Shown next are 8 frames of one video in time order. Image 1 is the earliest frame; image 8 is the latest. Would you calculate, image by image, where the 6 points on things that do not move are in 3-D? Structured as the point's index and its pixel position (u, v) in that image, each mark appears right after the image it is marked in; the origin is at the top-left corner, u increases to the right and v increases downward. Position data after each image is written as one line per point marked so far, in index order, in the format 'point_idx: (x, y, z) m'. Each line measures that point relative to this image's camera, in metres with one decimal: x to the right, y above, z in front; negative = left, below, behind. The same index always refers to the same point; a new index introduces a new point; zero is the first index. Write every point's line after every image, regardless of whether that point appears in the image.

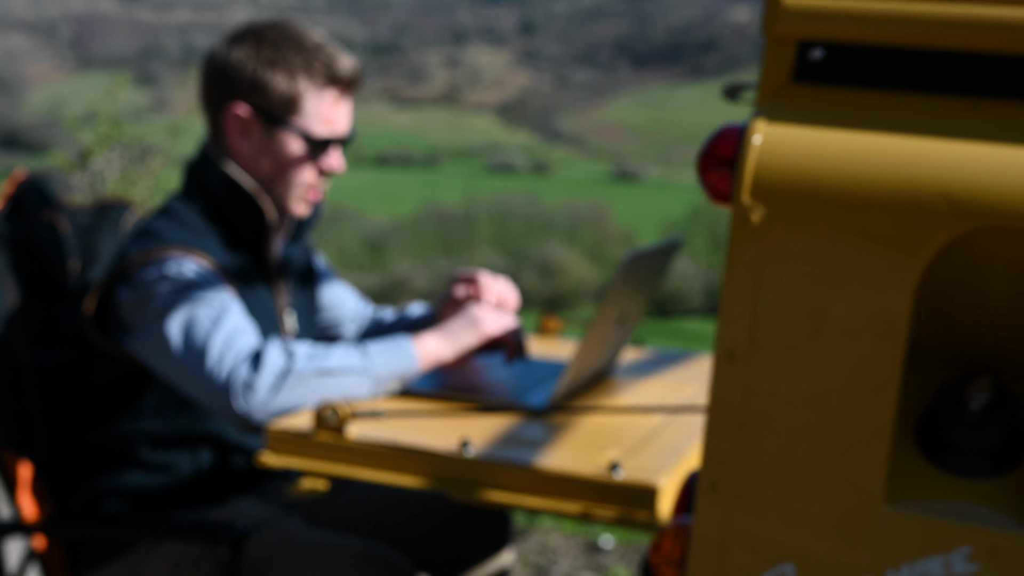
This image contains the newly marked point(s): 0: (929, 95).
0: (+0.3, +0.1, +0.9) m
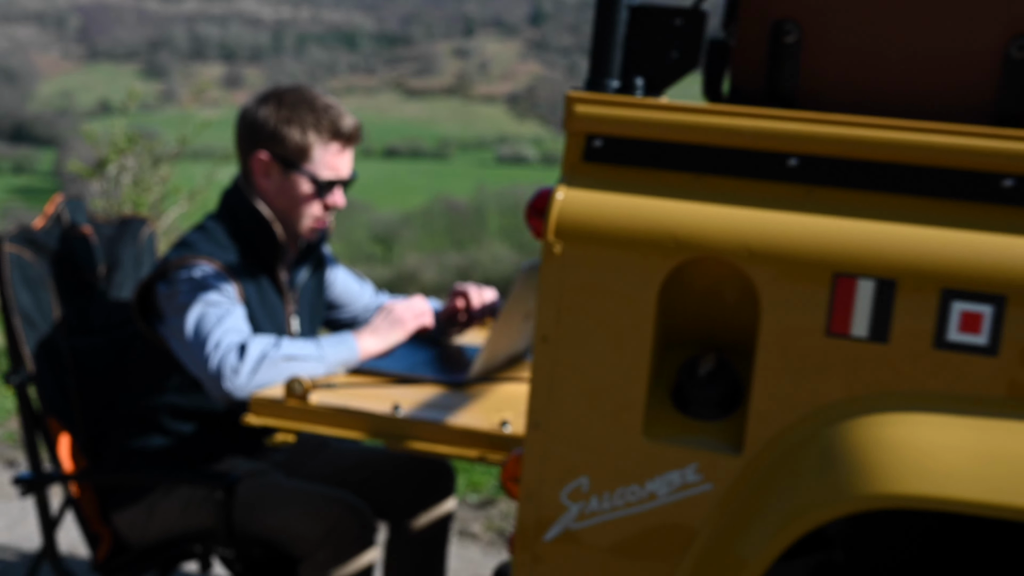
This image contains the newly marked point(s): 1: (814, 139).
0: (+0.1, +0.1, +1.3) m
1: (+0.3, +0.1, +1.2) m
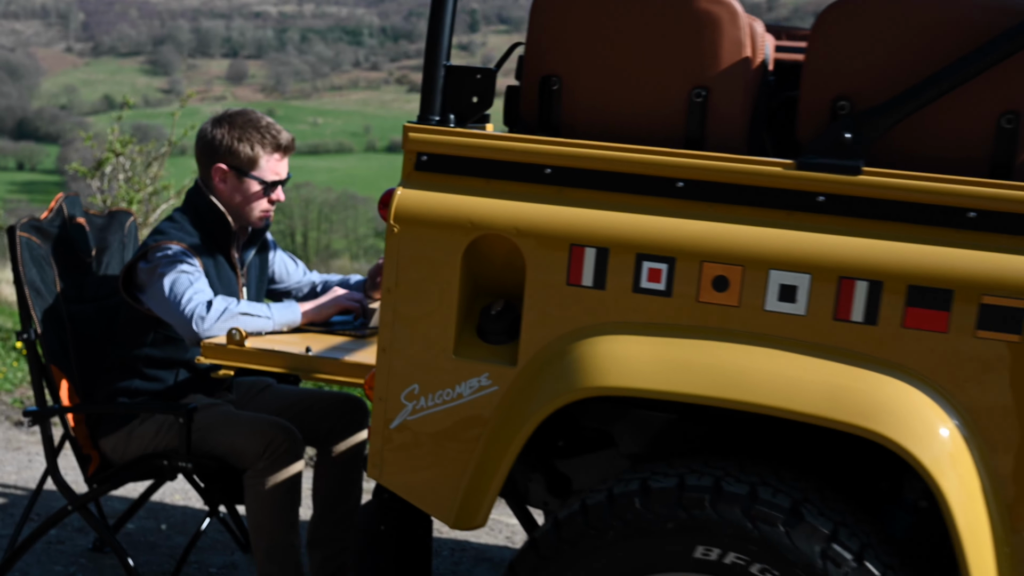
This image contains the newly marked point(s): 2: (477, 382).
0: (-0.1, +0.2, +1.9) m
1: (+0.1, +0.2, +1.9) m
2: (0.0, -0.1, +1.9) m
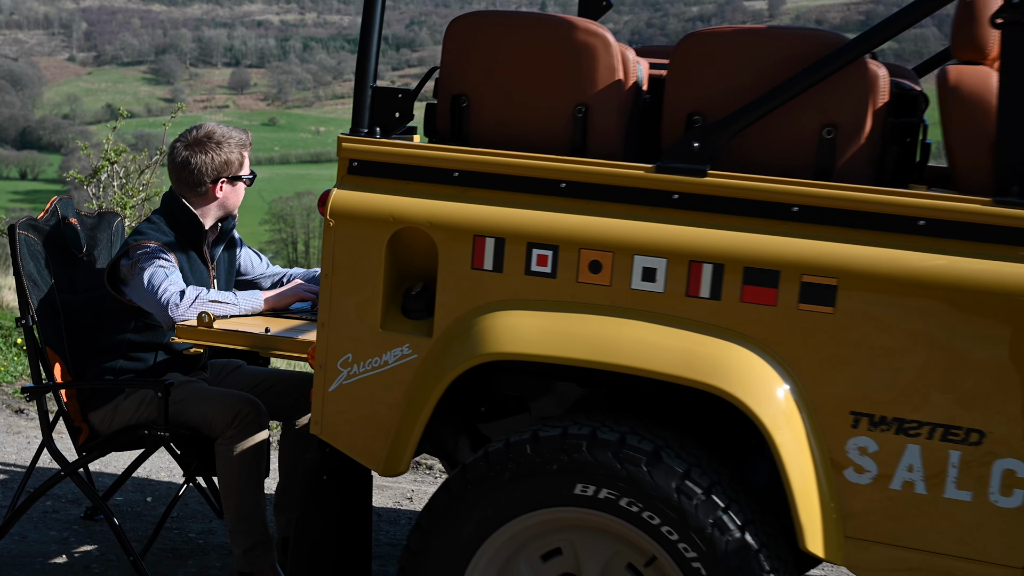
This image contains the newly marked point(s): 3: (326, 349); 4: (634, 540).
0: (-0.2, +0.2, +2.3) m
1: (-0.1, +0.2, +2.2) m
2: (-0.2, -0.1, +2.3) m
3: (-0.3, -0.1, +2.3) m
4: (+0.2, -0.4, +2.1) m
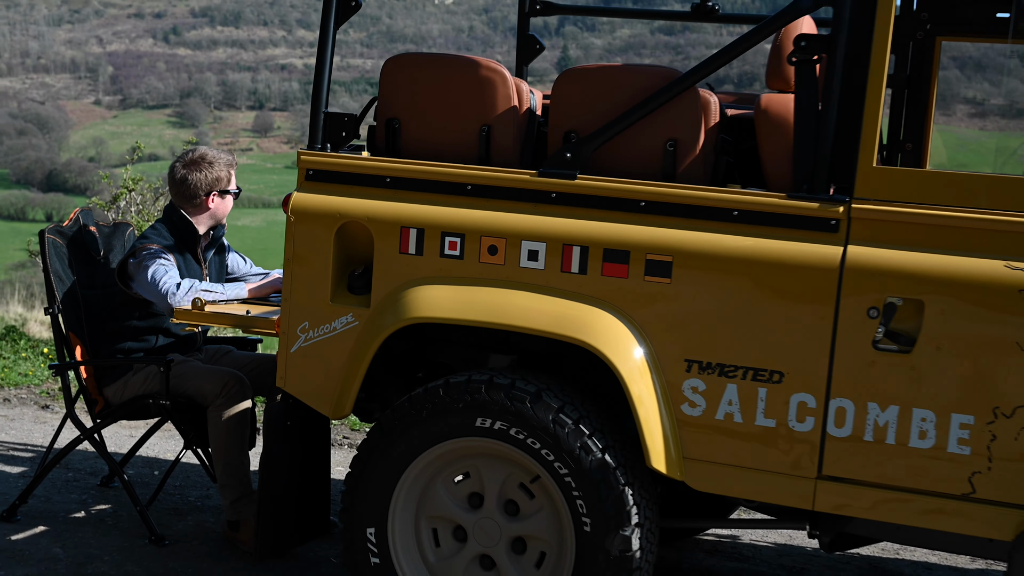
0: (-0.4, +0.2, +2.9) m
1: (-0.2, +0.2, +2.9) m
2: (-0.3, -0.1, +2.9) m
3: (-0.5, -0.1, +3.0) m
4: (0.0, -0.3, +2.7) m
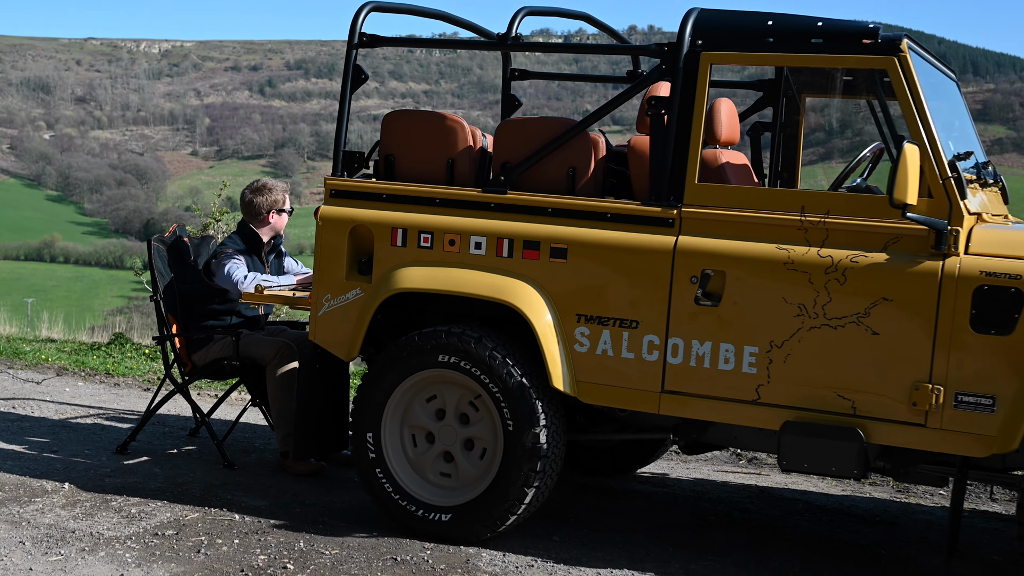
0: (-0.5, +0.3, +4.3) m
1: (-0.4, +0.3, +4.2) m
2: (-0.5, 0.0, +4.3) m
3: (-0.6, 0.0, +4.3) m
4: (-0.1, -0.3, +4.1) m
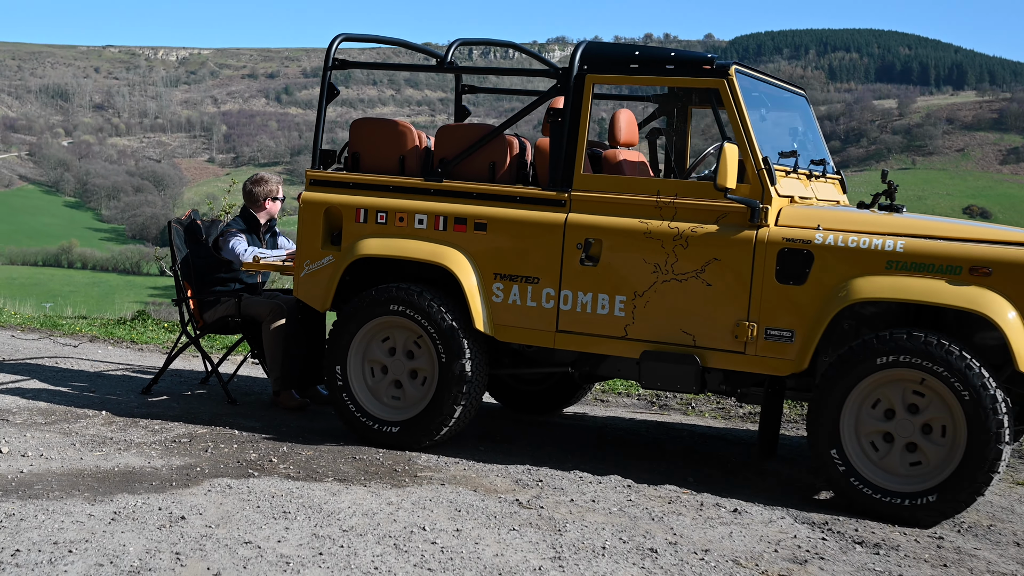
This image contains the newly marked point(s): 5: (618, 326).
0: (-0.7, +0.4, +5.5) m
1: (-0.6, +0.4, +5.5) m
2: (-0.7, +0.1, +5.5) m
3: (-0.8, +0.1, +5.6) m
4: (-0.4, -0.2, +5.3) m
5: (+0.4, -0.1, +5.0) m
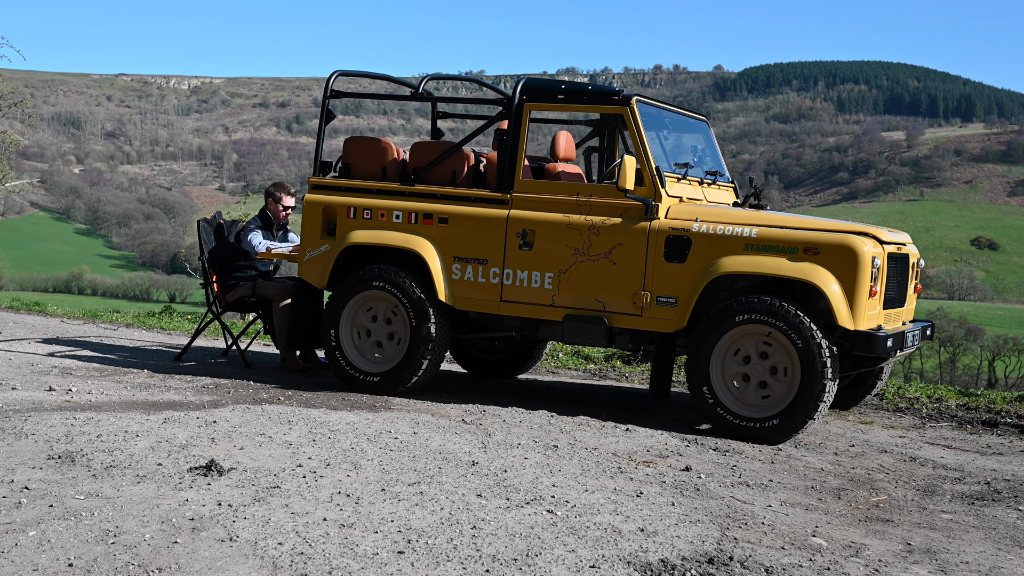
0: (-0.9, +0.5, +7.1) m
1: (-0.8, +0.5, +7.0) m
2: (-0.9, +0.2, +7.0) m
3: (-1.1, +0.2, +7.1) m
4: (-0.6, -0.1, +6.8) m
5: (+0.2, 0.0, +6.5) m
